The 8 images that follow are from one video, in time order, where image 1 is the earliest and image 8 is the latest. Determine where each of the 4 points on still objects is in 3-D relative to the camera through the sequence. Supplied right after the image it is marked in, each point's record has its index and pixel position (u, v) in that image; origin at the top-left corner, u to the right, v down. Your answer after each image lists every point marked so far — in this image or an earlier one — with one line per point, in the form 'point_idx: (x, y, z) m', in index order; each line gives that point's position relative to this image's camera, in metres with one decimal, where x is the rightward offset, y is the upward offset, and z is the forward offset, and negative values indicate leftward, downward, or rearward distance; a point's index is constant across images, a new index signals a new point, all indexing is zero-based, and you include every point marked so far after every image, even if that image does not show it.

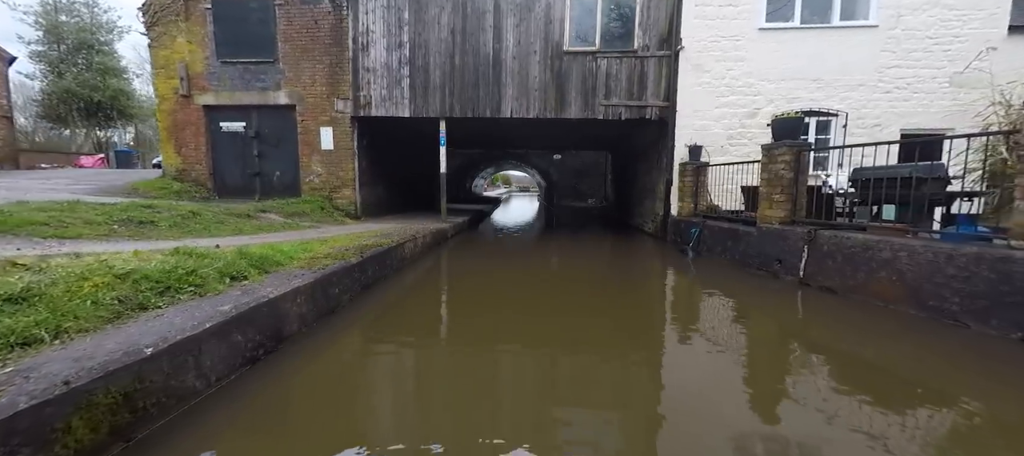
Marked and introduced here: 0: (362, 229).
0: (-2.8, 0.0, +7.8) m
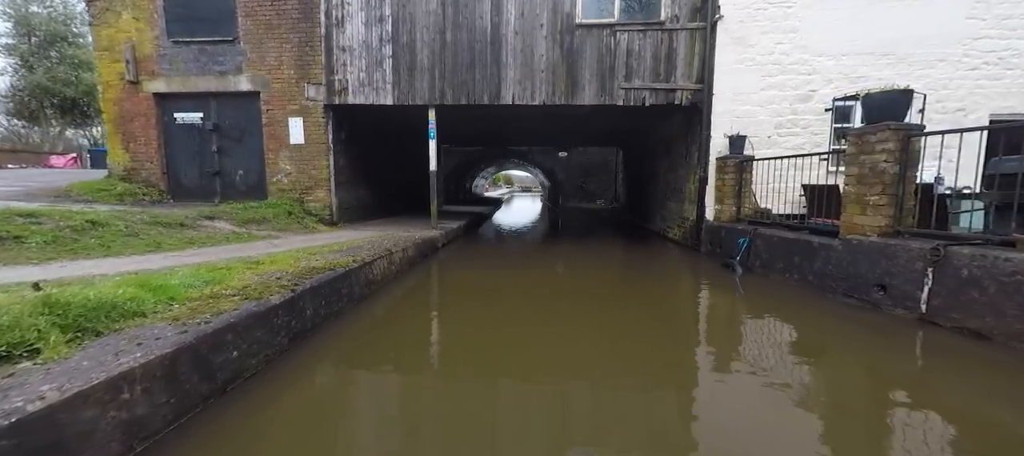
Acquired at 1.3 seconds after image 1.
0: (-2.8, -0.2, +6.4) m
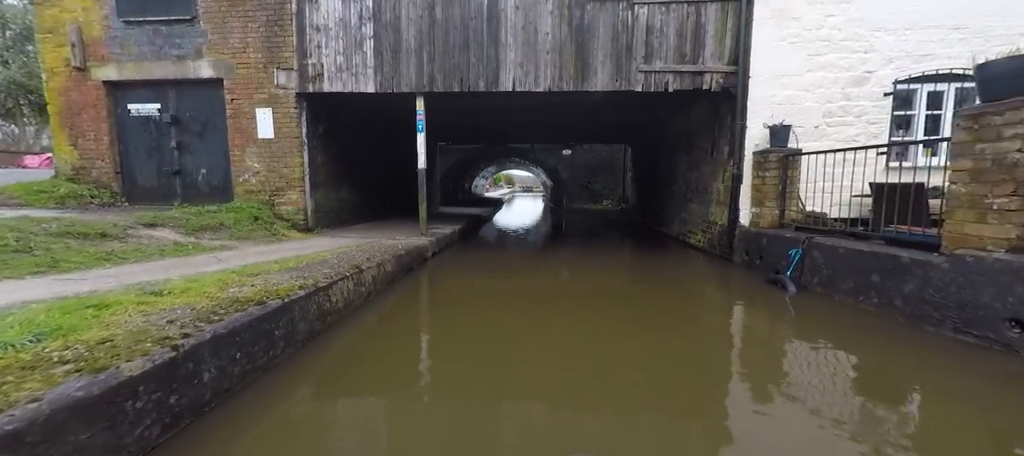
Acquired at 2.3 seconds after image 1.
0: (-2.8, -0.3, +5.4) m
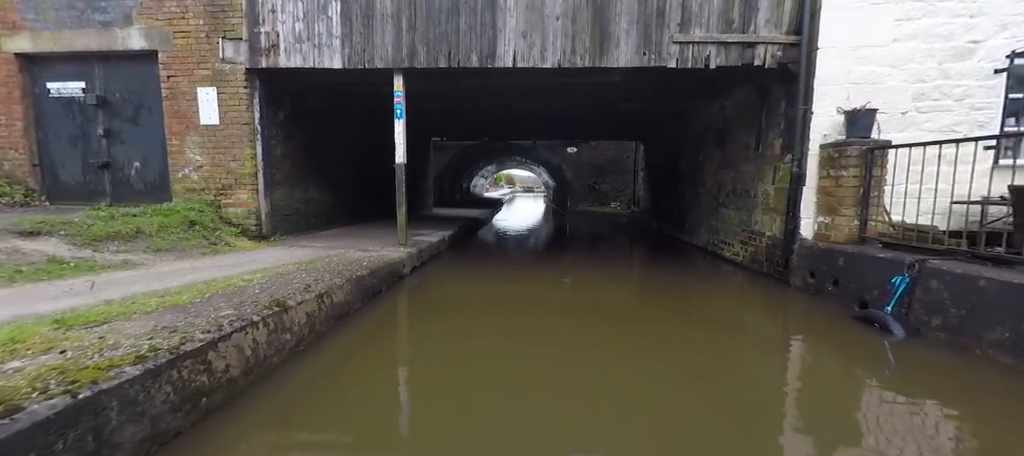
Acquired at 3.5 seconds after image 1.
0: (-2.8, -0.4, +4.1) m
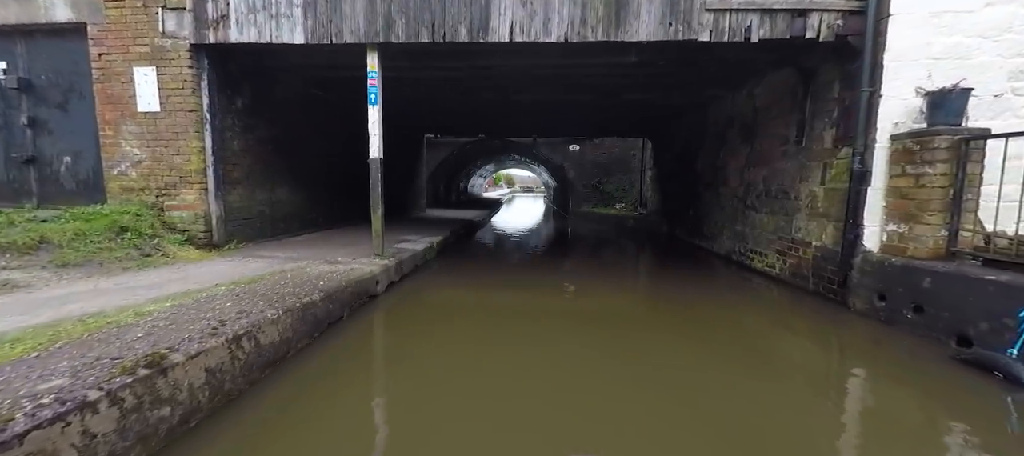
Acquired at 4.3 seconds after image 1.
0: (-2.8, -0.5, +3.2) m
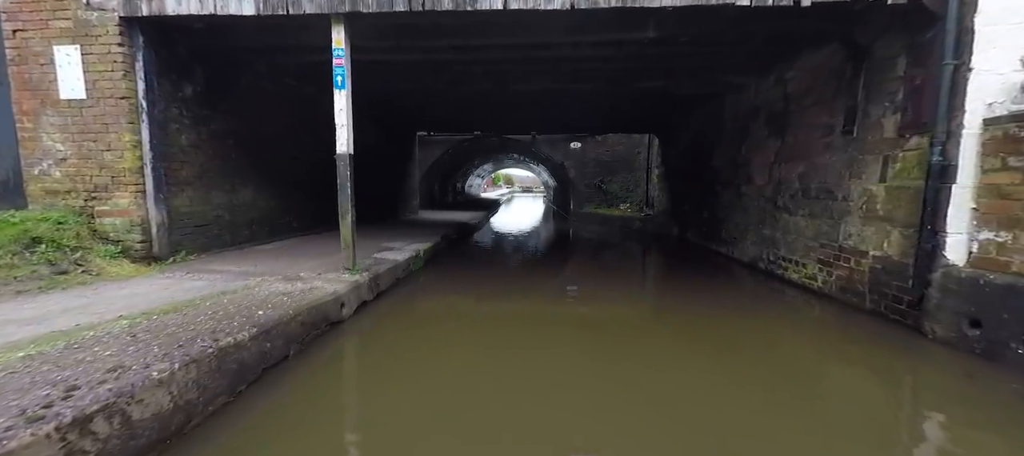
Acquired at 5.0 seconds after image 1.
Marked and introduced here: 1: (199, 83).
0: (-2.8, -0.6, +2.5) m
1: (-3.6, +1.7, +4.6) m
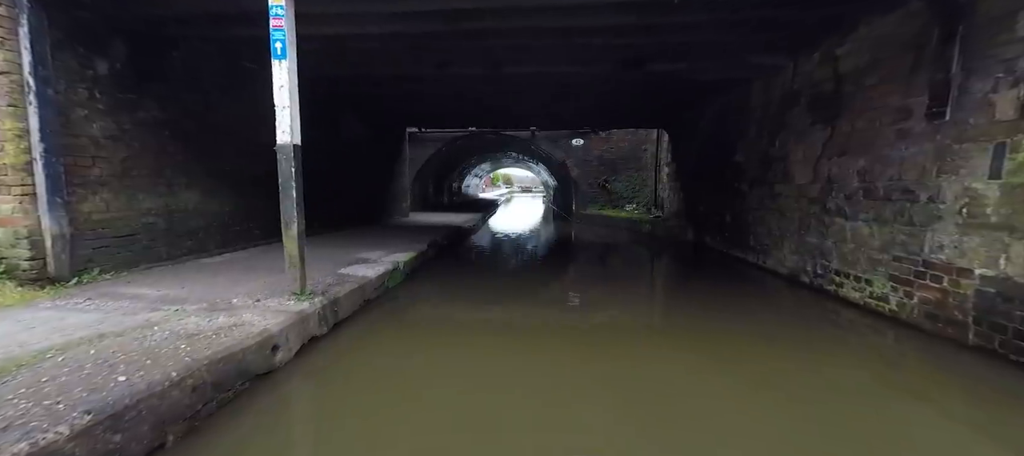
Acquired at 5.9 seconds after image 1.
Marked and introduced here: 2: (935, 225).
0: (-2.9, -0.7, +1.6) m
1: (-3.6, +1.6, +3.7) m
2: (+3.3, 0.0, +3.1) m
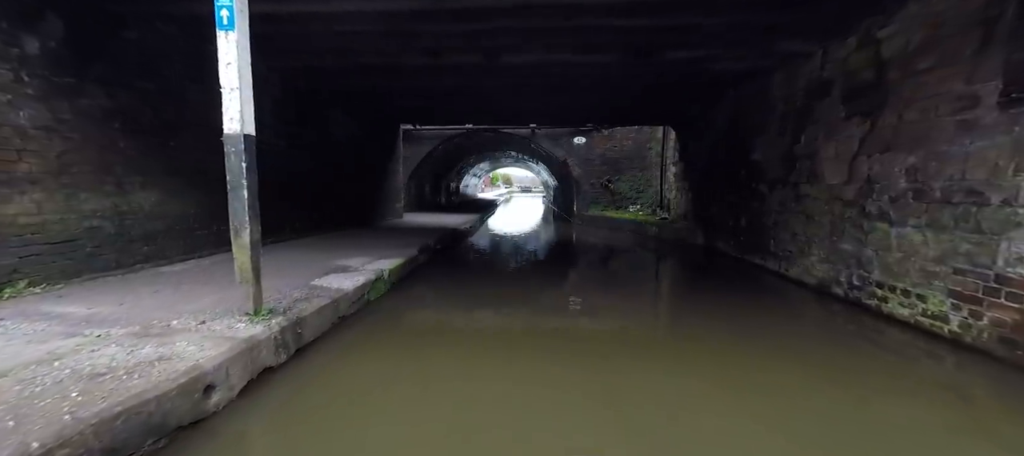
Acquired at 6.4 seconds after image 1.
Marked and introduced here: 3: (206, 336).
0: (-2.9, -0.7, +1.1) m
1: (-3.6, +1.5, +3.2) m
2: (+3.3, 0.0, +2.6) m
3: (-1.8, -0.6, +2.4) m
